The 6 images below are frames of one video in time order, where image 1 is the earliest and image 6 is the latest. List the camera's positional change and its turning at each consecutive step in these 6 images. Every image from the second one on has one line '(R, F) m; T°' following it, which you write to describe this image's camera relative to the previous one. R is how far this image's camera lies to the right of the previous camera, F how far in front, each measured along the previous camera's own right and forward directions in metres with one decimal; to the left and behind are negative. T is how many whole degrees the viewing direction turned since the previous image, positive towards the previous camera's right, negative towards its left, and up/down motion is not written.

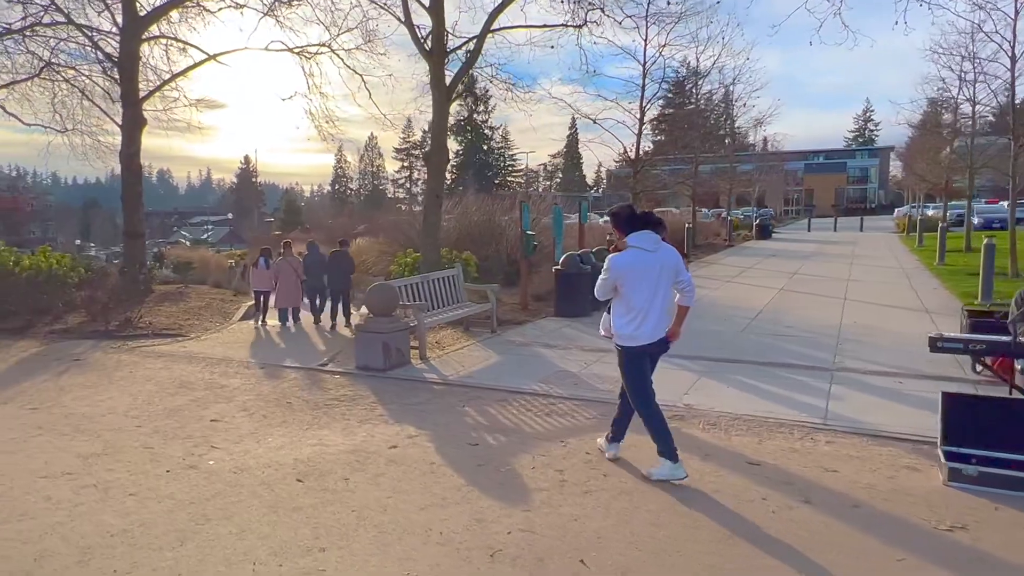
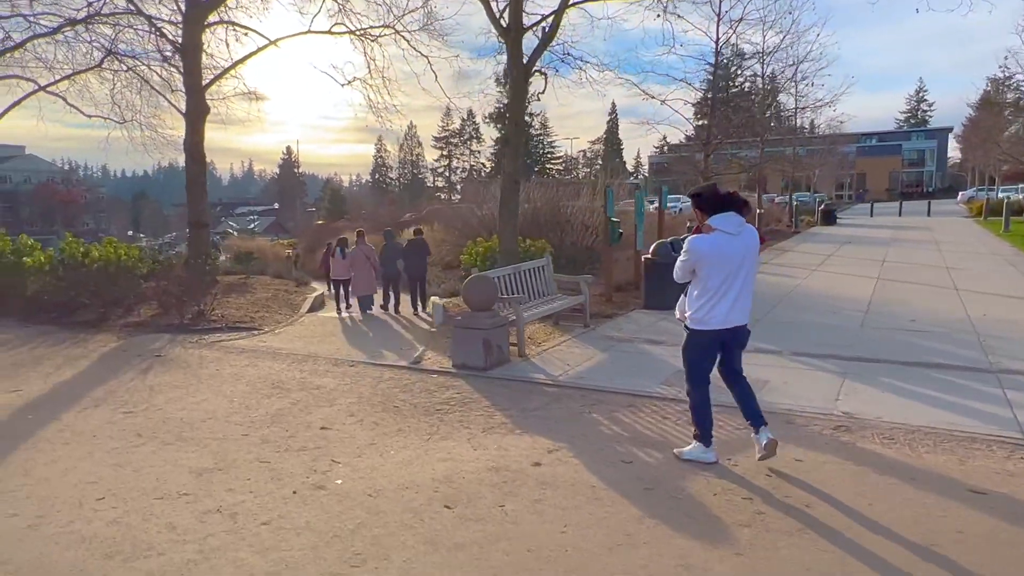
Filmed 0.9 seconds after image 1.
(-0.8, +0.6) m; -3°
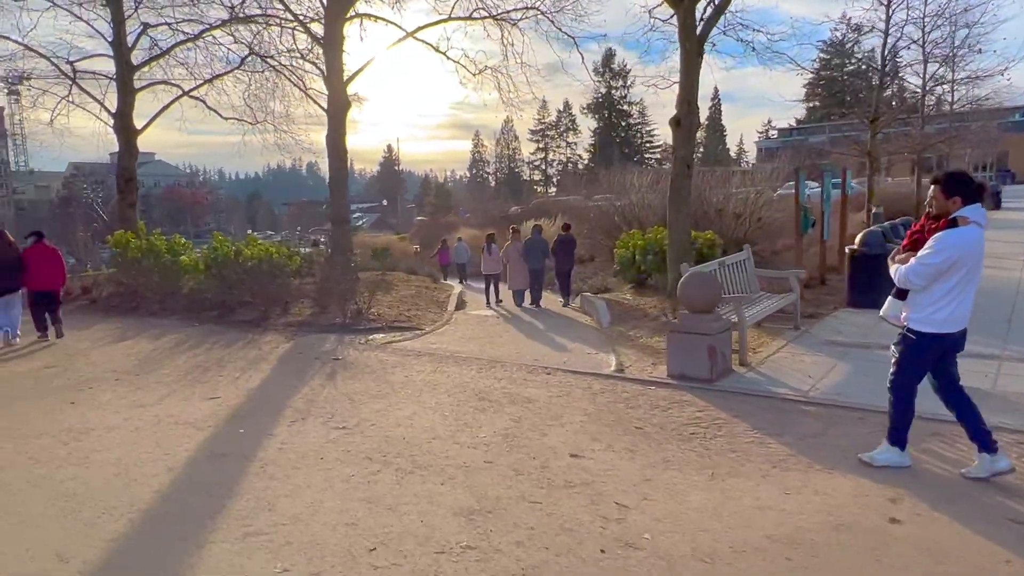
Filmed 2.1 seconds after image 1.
(-1.3, +0.8) m; -8°
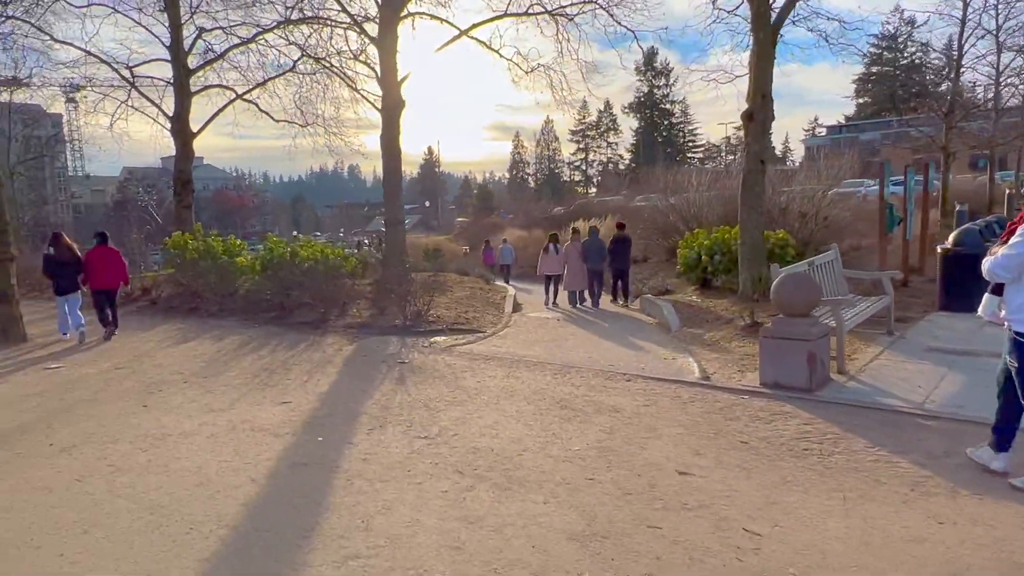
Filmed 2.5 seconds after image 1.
(-0.4, +0.3) m; -3°
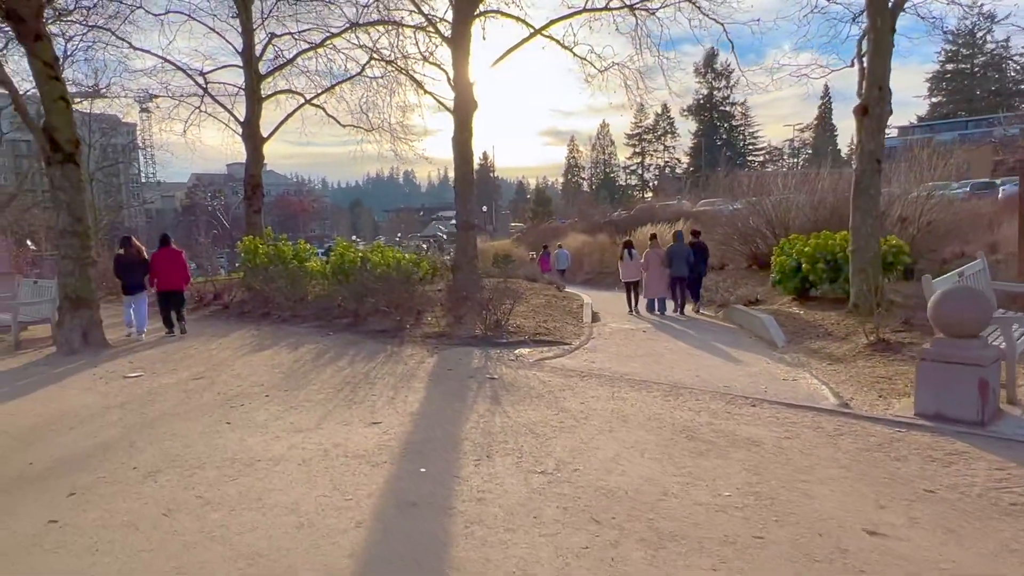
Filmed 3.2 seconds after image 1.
(-0.5, +0.6) m; -4°
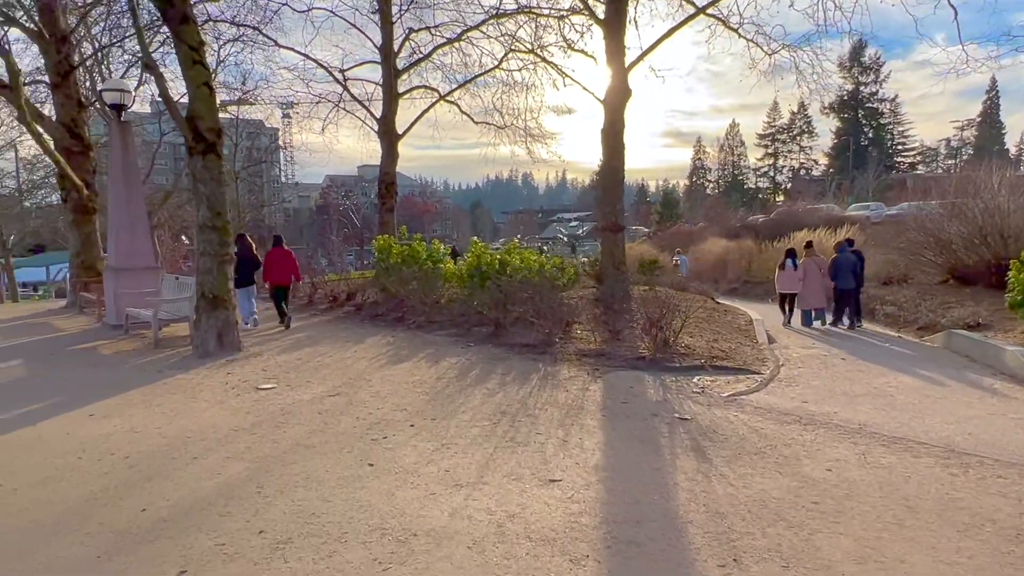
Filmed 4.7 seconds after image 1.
(-0.7, +1.3) m; -10°
